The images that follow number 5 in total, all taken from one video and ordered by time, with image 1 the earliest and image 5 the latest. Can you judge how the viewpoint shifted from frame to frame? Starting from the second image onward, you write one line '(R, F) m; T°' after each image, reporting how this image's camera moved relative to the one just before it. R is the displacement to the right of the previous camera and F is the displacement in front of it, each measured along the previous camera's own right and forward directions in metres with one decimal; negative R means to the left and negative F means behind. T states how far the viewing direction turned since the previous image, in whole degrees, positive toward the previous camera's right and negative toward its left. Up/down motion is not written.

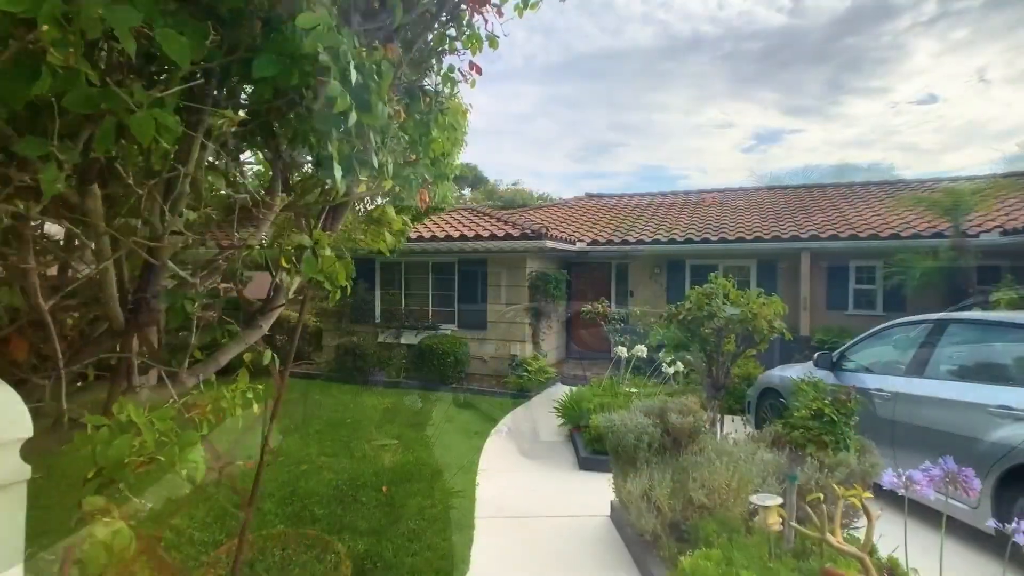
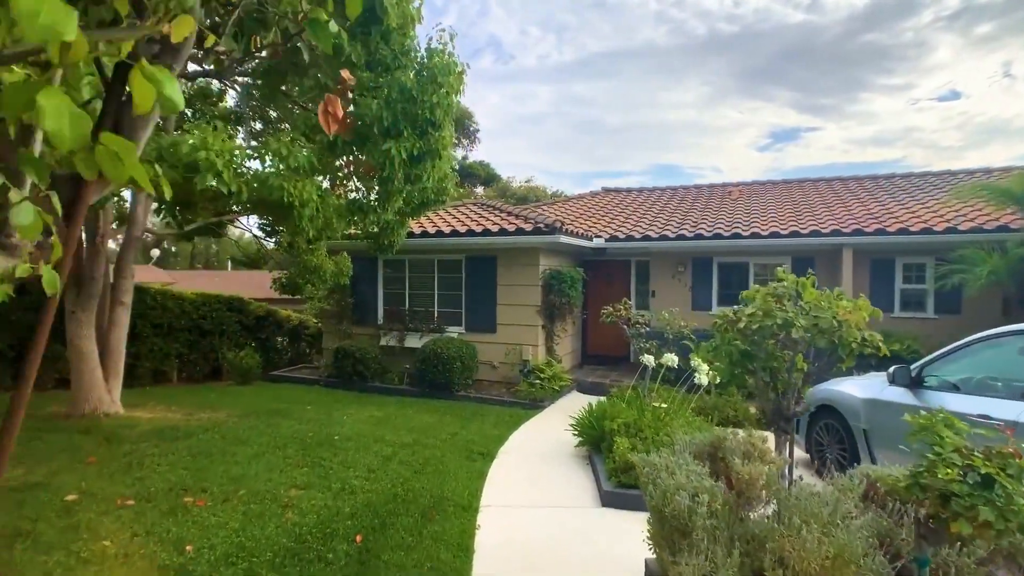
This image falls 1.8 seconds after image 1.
(0.0, +1.0) m; -1°
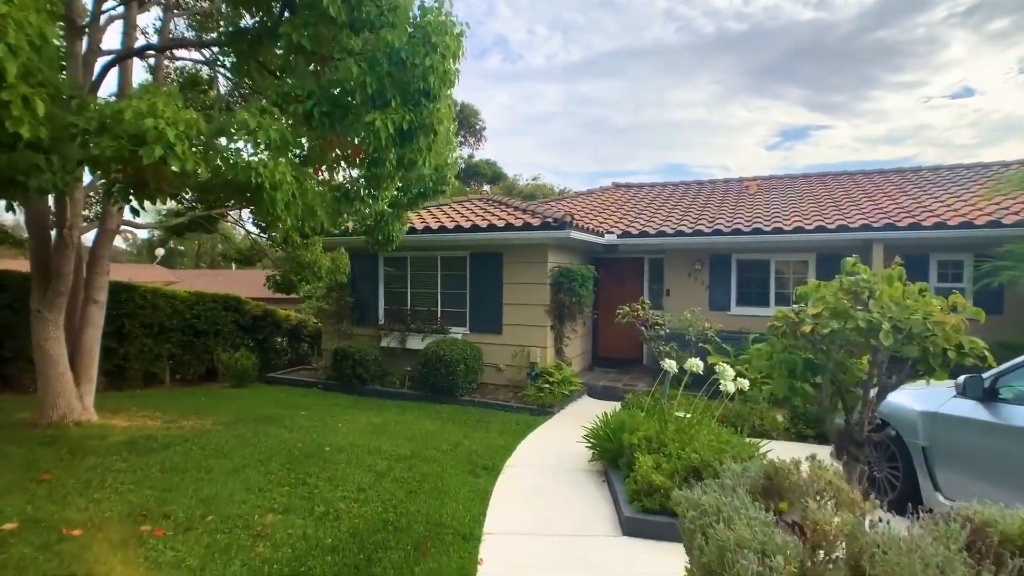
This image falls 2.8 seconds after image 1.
(0.0, +0.6) m; -1°
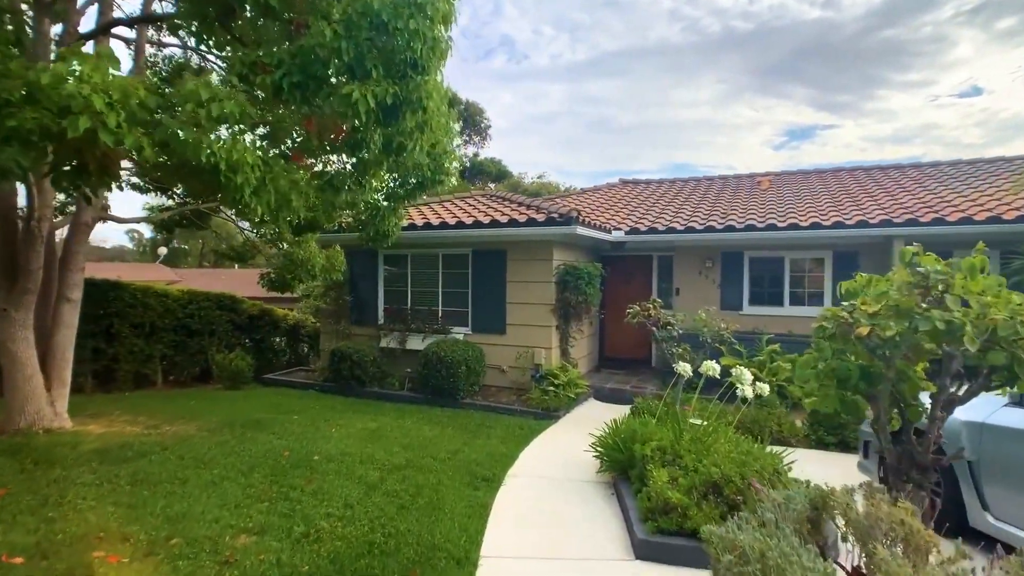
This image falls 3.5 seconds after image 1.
(0.0, +0.4) m; -1°
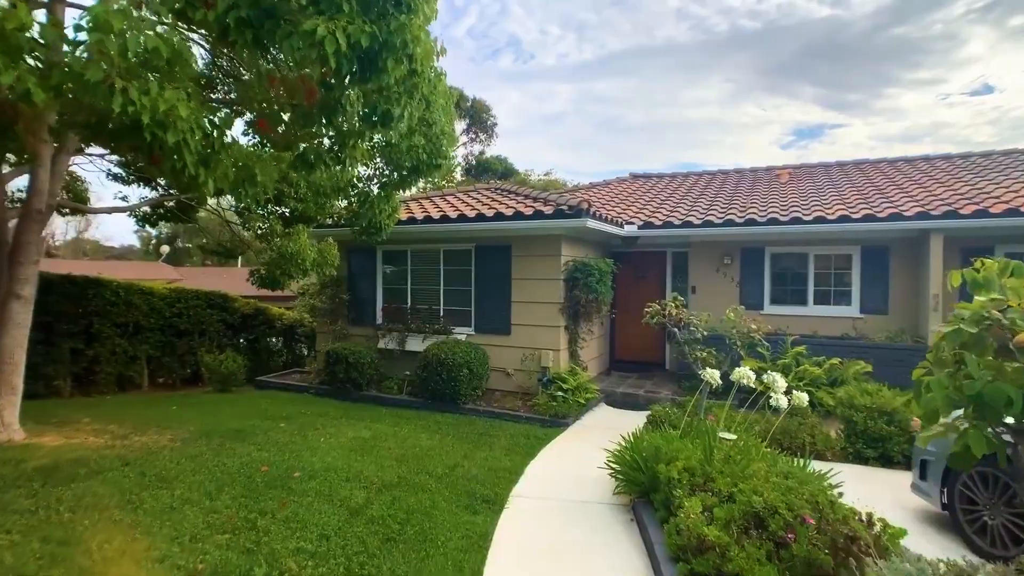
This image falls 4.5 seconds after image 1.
(0.0, +0.7) m; -1°
